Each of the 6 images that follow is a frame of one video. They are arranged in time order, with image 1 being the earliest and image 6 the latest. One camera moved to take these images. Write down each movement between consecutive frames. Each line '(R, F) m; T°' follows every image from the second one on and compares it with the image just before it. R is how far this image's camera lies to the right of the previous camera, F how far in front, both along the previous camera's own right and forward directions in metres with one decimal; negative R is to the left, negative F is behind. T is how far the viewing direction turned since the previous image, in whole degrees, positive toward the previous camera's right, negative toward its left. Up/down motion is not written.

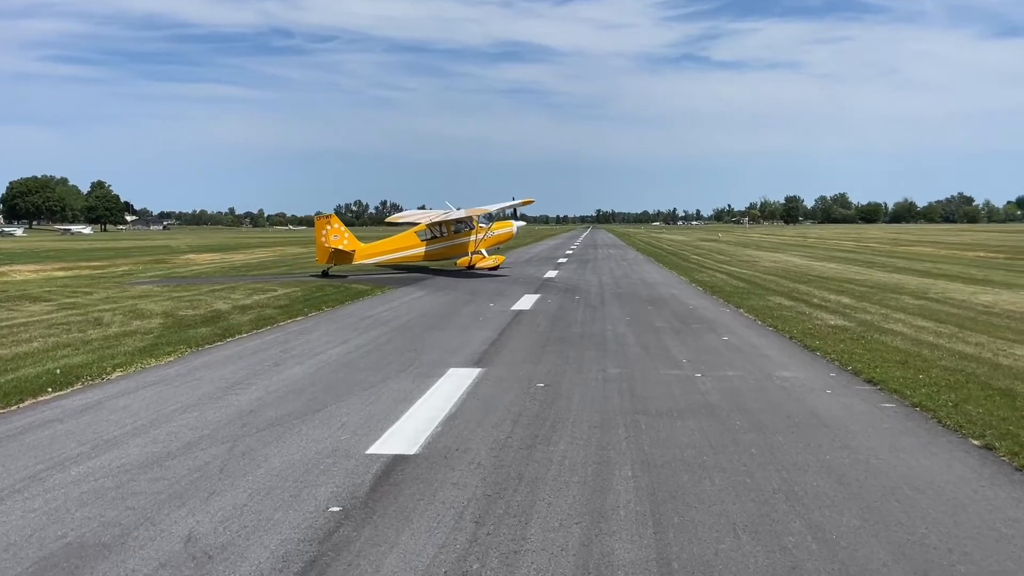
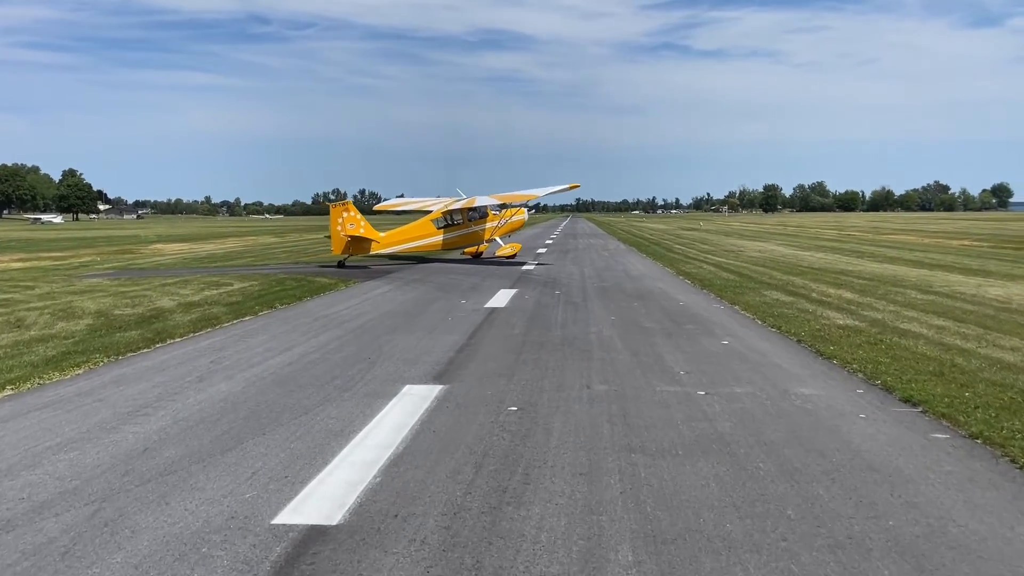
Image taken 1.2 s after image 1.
(+0.1, +1.4) m; +1°
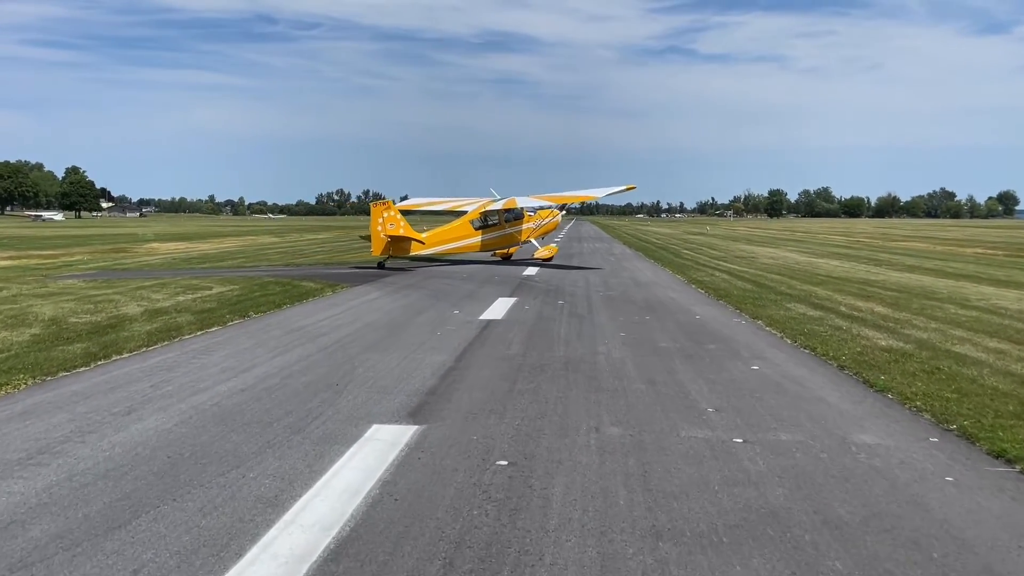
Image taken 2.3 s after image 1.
(+0.1, +1.3) m; 0°
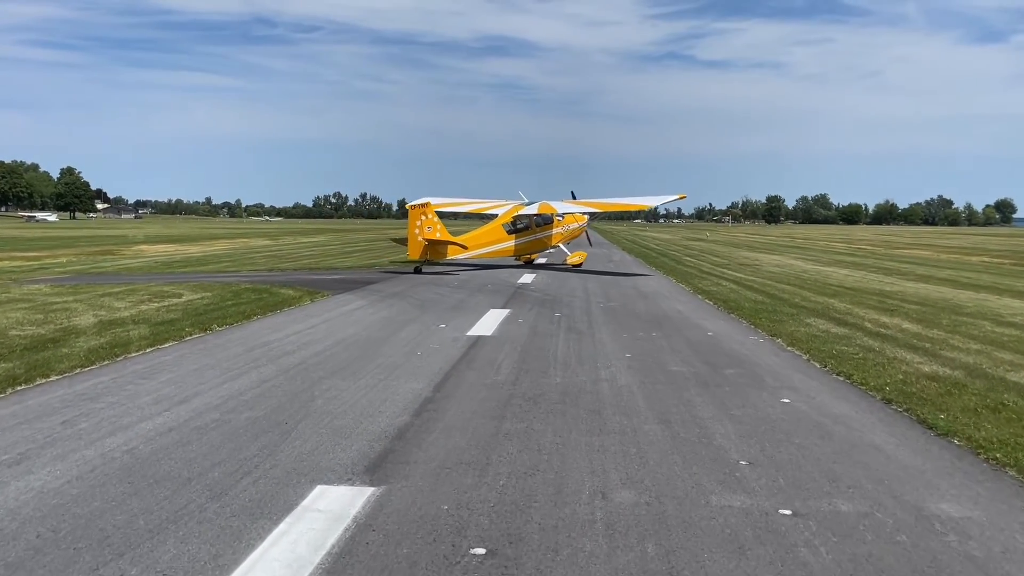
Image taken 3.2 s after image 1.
(+0.1, +1.2) m; 0°
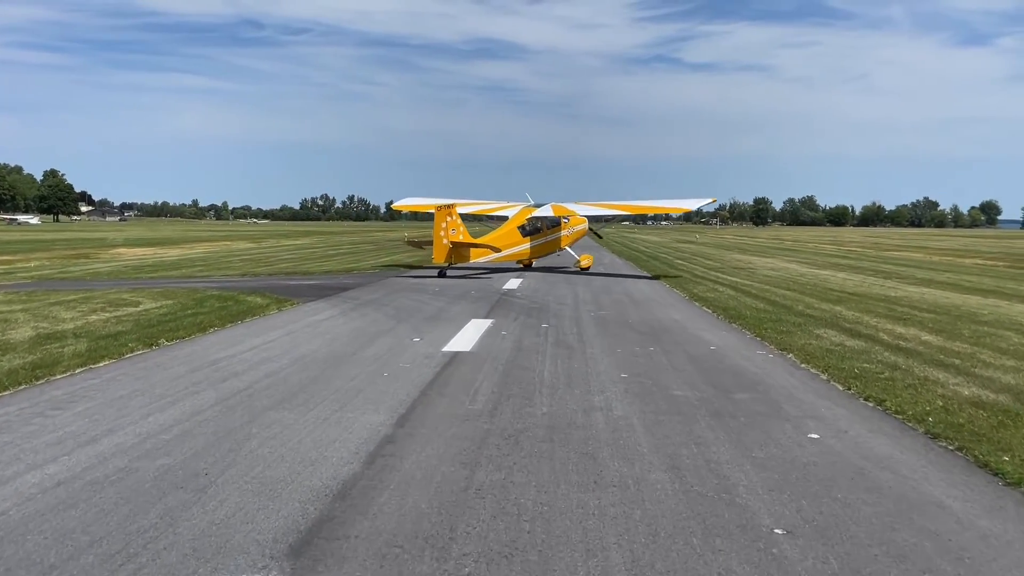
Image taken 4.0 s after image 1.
(+0.1, +1.1) m; +1°
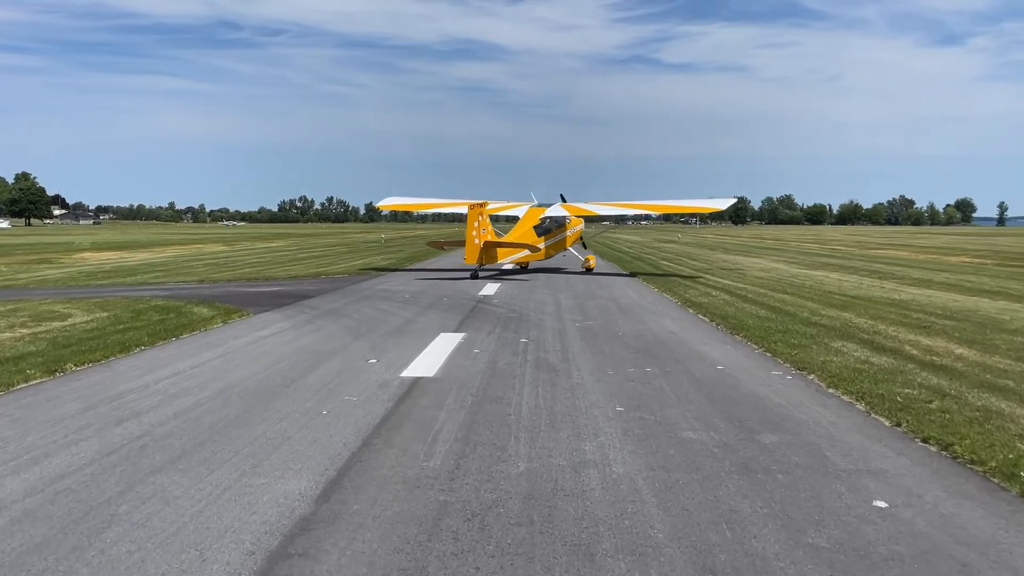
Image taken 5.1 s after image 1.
(+0.1, +1.5) m; +1°
